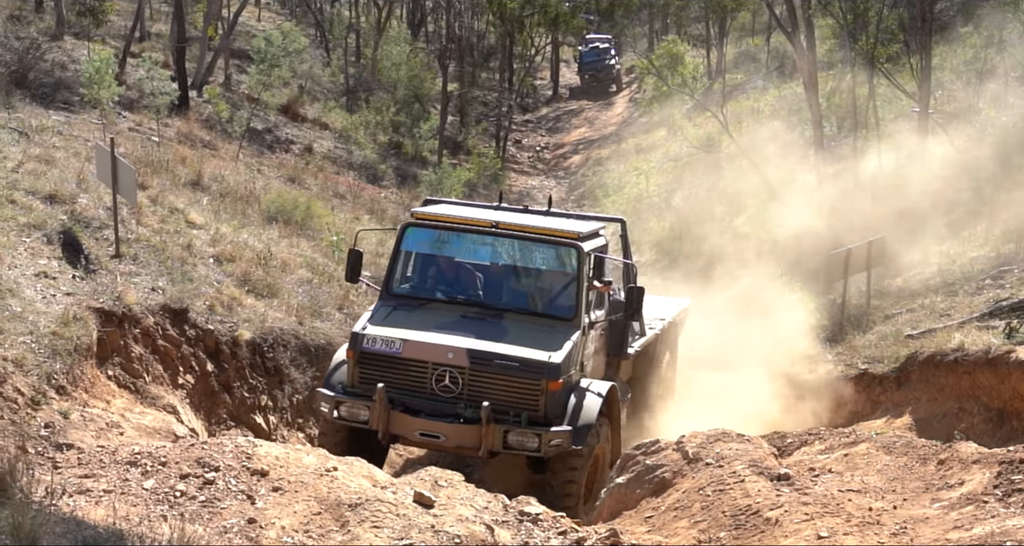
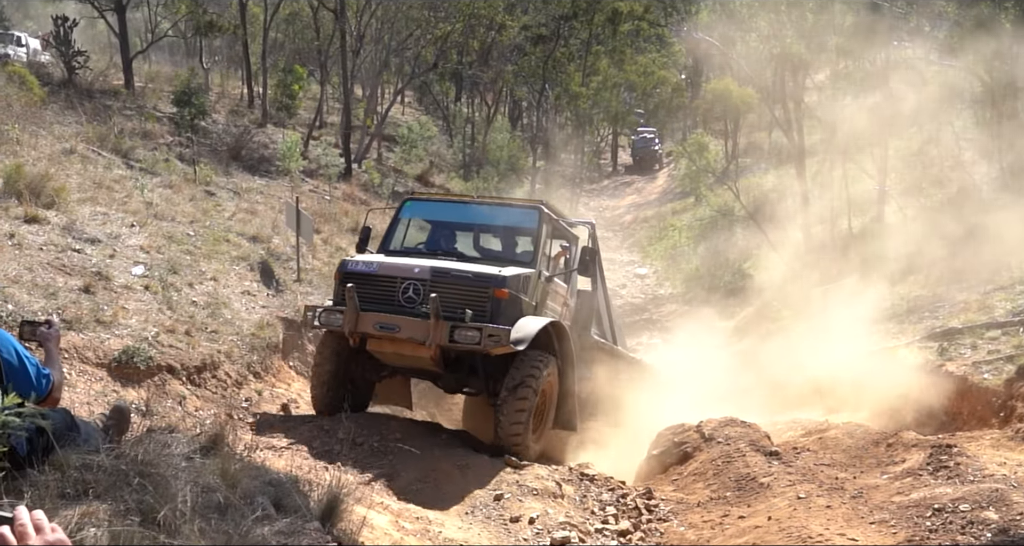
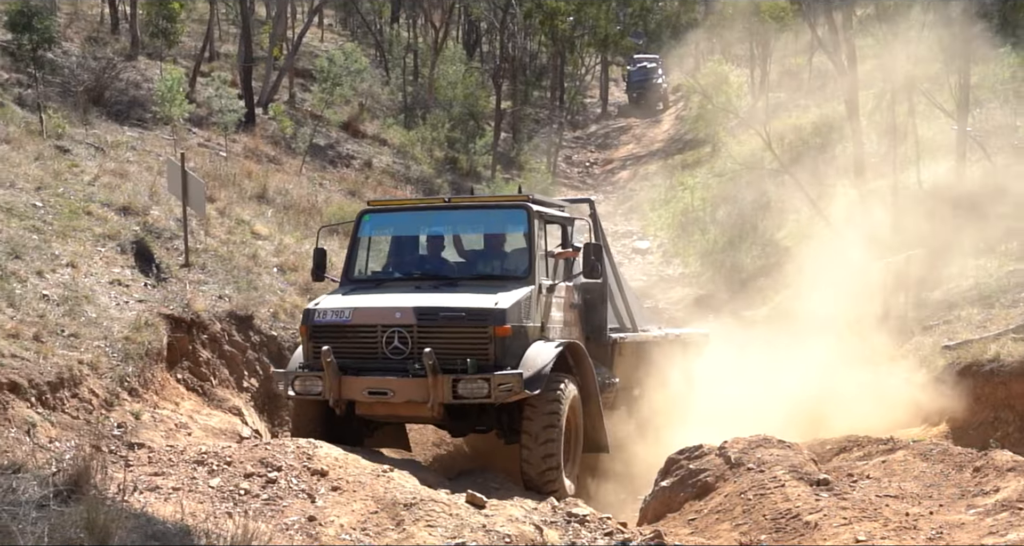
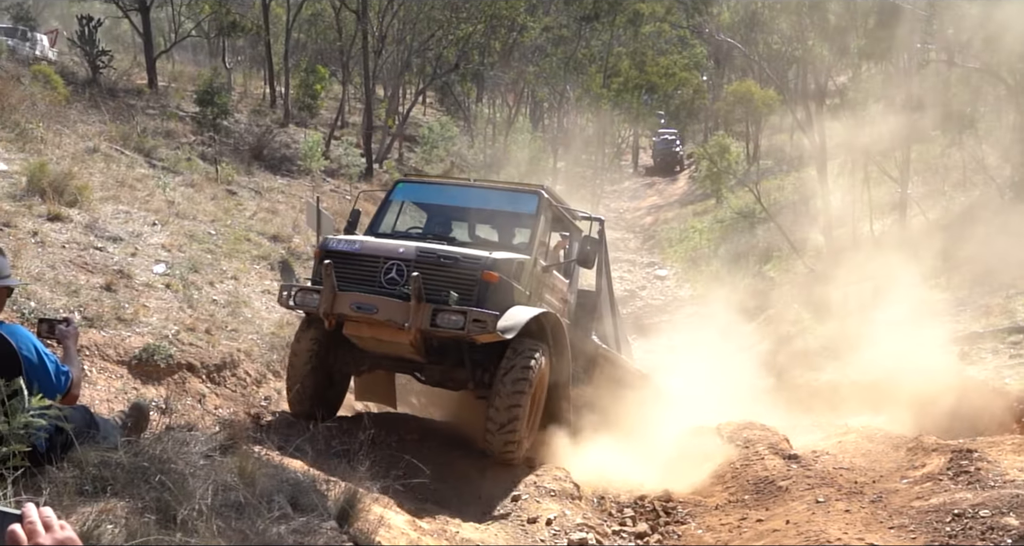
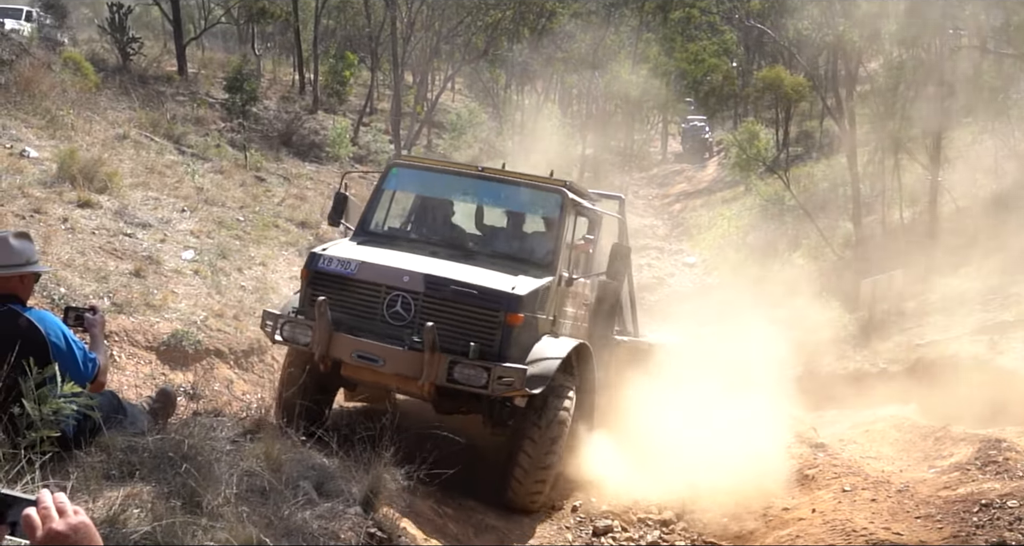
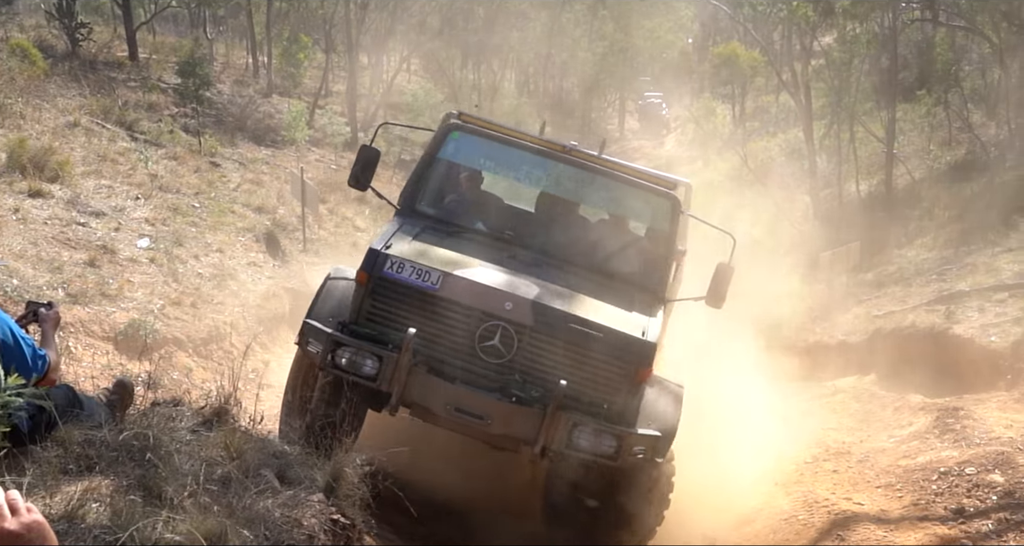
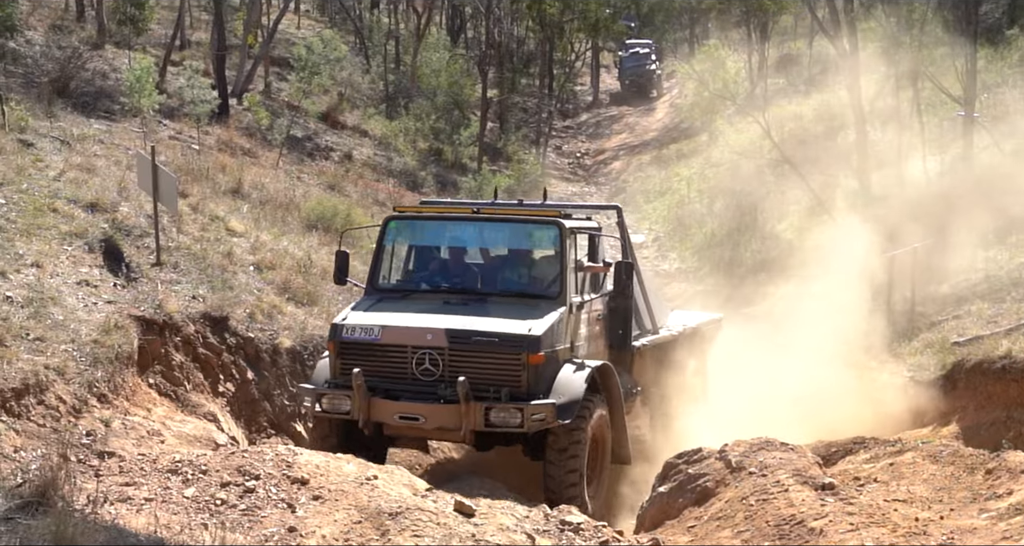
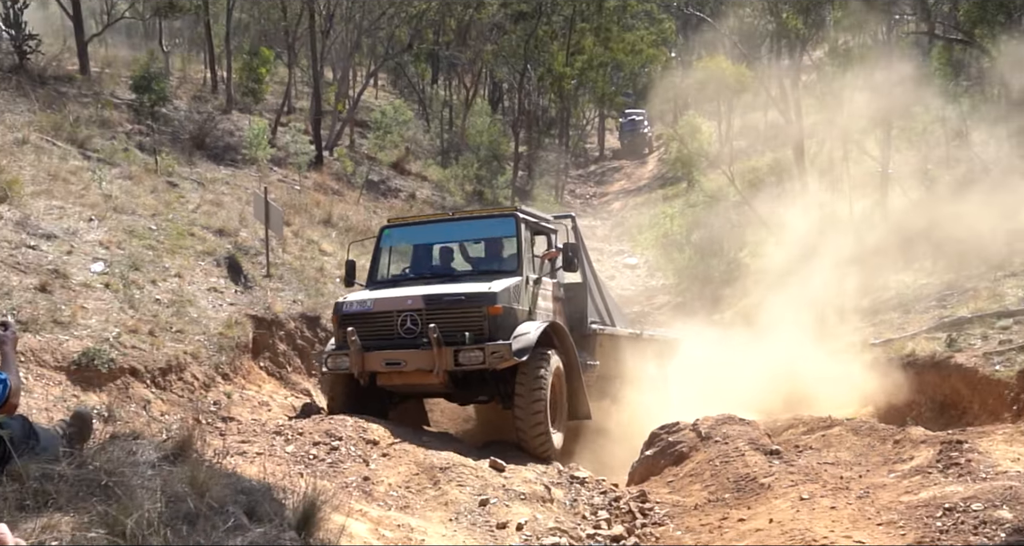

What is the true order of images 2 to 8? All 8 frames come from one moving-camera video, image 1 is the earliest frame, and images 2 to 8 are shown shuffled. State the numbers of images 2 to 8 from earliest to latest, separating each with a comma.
7, 3, 8, 2, 4, 5, 6
